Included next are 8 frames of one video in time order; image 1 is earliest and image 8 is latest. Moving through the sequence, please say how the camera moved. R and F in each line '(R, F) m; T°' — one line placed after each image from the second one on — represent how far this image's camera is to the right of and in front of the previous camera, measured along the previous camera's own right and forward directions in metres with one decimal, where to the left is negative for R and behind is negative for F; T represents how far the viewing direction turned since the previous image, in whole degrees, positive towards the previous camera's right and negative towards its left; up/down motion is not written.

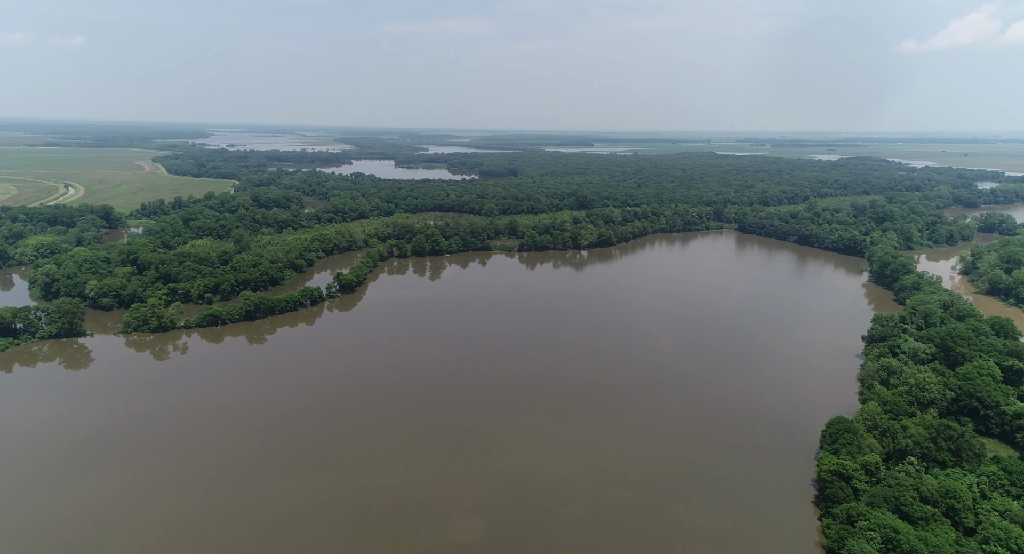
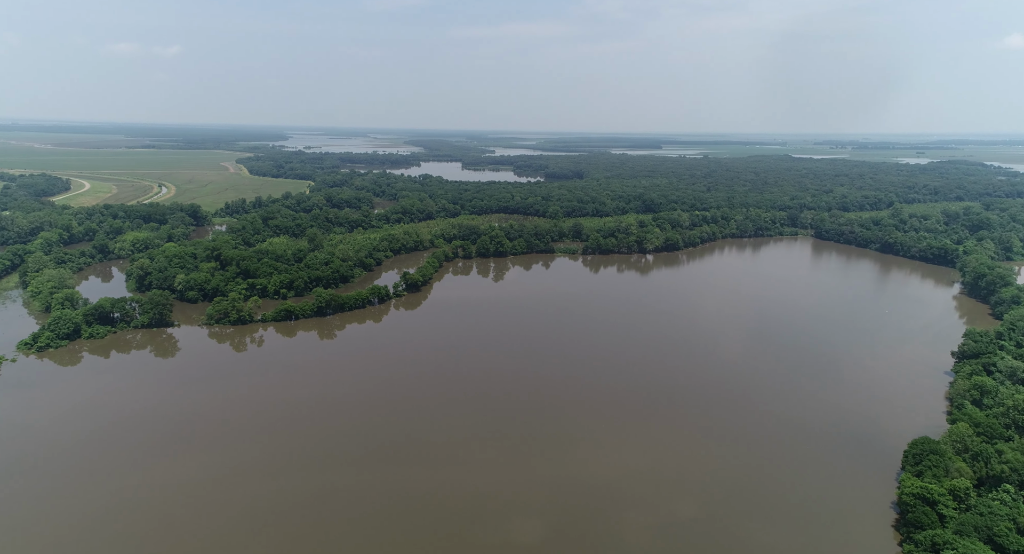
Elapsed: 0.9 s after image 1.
(-1.2, 0.0) m; -5°
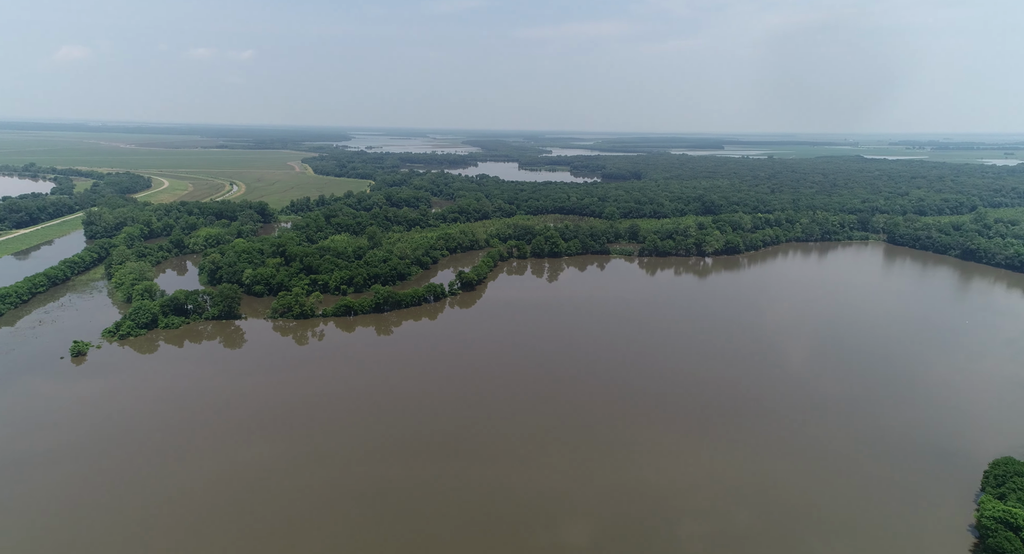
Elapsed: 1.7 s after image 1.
(-1.0, 0.0) m; -4°
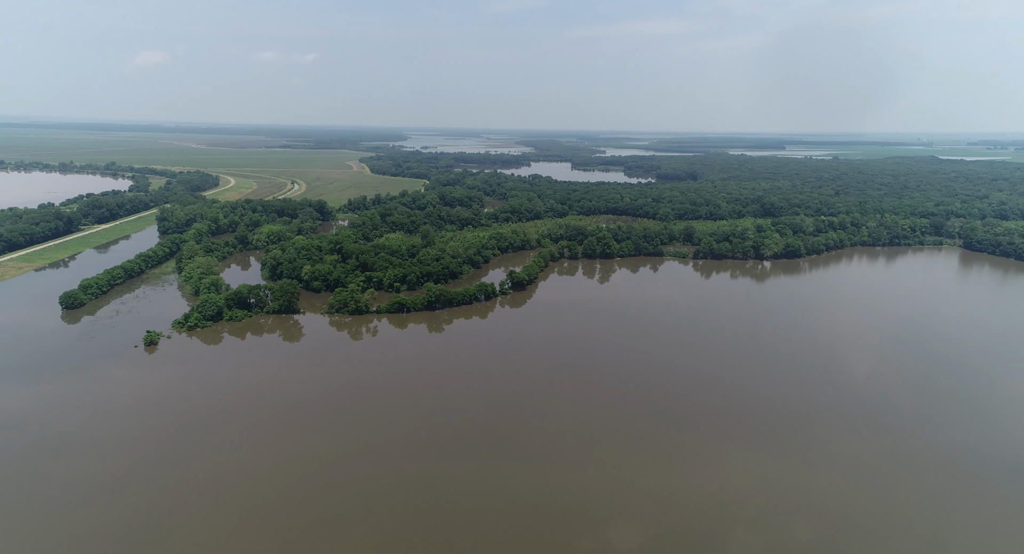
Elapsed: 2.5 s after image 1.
(-1.0, 0.0) m; -4°
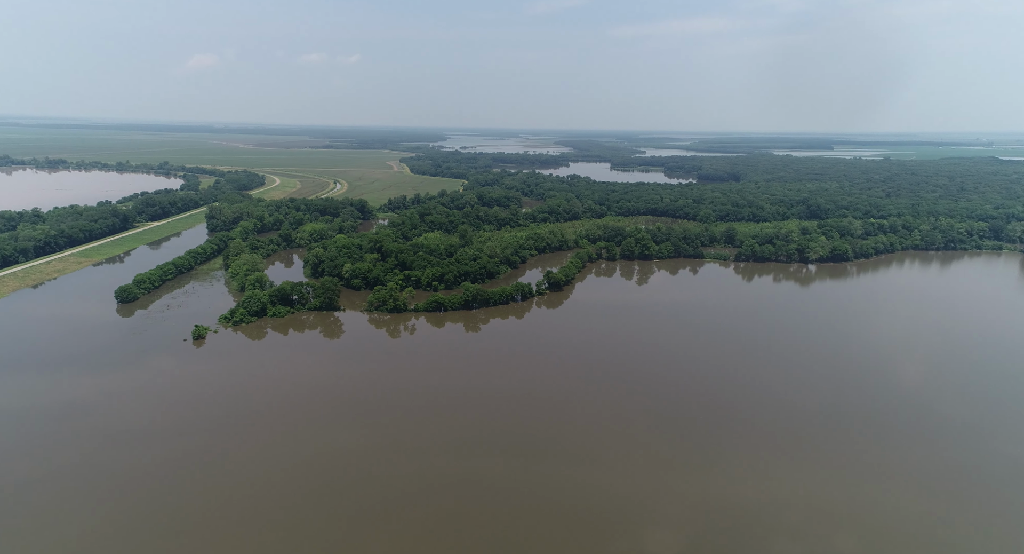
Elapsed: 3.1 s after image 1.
(-0.7, 0.0) m; -3°
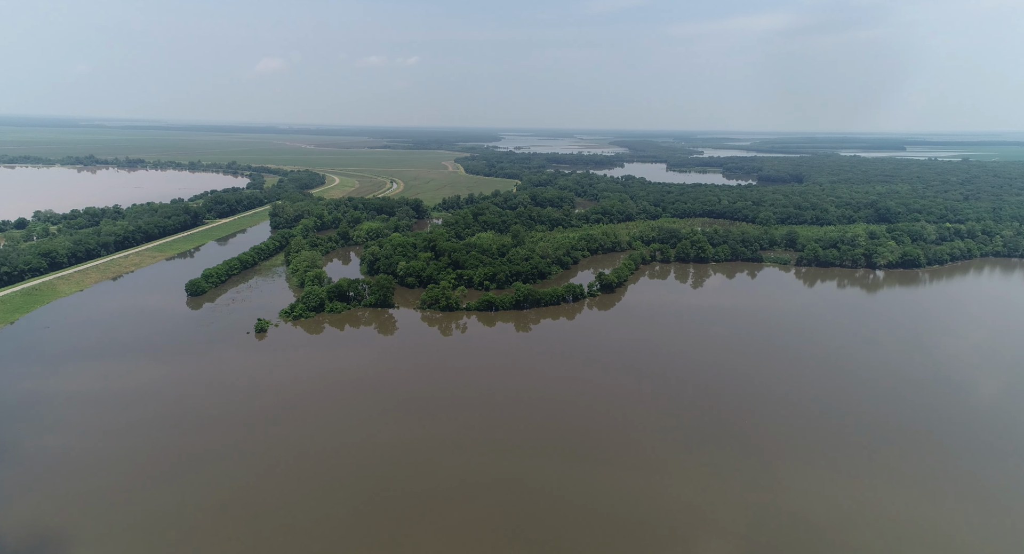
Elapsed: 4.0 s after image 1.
(-1.0, 0.0) m; -4°
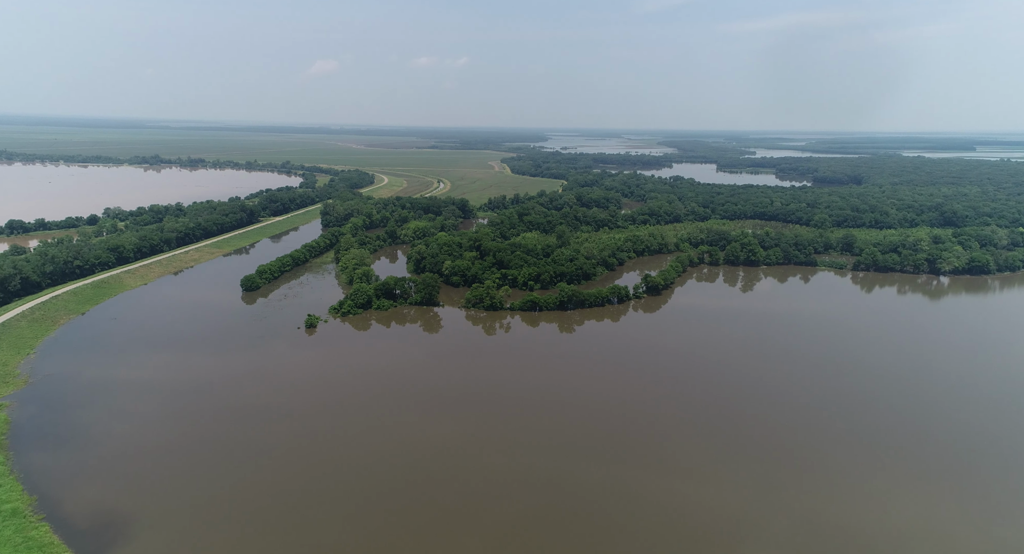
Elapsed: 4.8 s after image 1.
(-0.9, 0.0) m; -3°
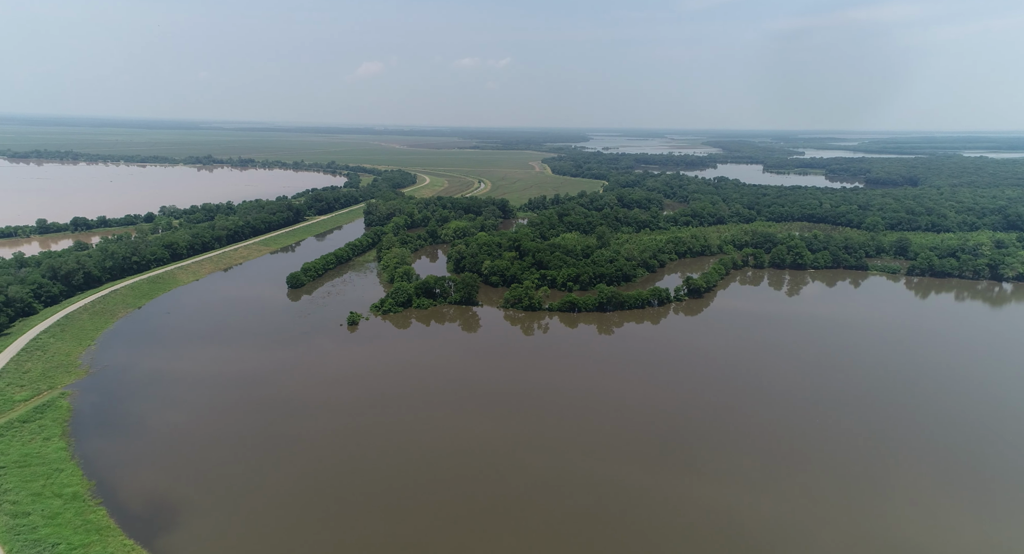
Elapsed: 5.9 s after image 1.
(-0.8, 0.0) m; -3°
